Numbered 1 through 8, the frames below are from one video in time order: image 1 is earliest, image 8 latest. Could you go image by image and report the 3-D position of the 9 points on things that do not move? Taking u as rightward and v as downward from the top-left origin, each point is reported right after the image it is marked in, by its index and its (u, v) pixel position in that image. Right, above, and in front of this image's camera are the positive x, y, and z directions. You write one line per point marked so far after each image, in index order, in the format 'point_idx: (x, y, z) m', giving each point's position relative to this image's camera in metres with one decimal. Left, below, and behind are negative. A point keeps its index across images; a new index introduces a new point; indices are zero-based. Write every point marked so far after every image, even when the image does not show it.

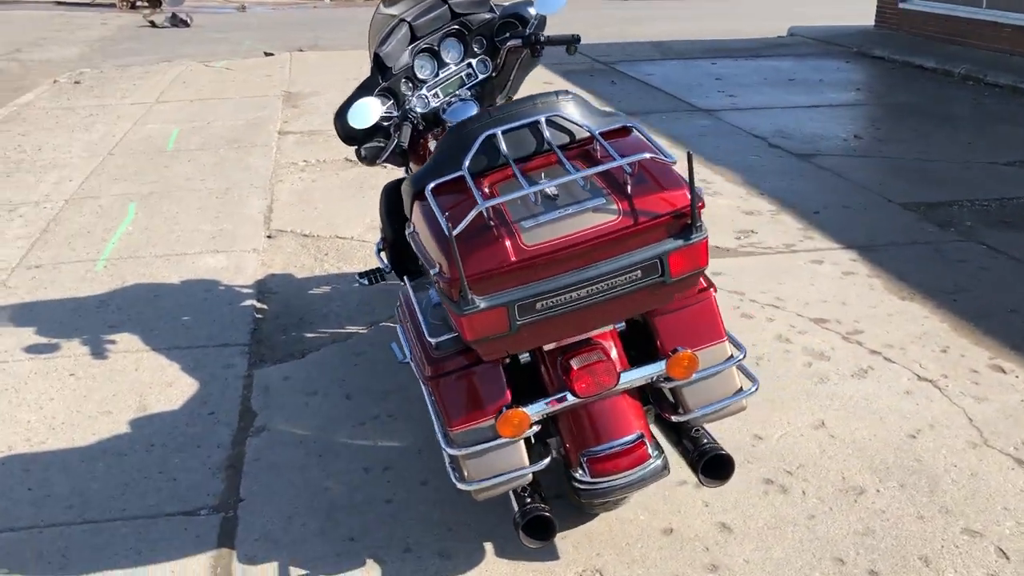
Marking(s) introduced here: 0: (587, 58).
0: (+1.2, +3.6, +14.6) m
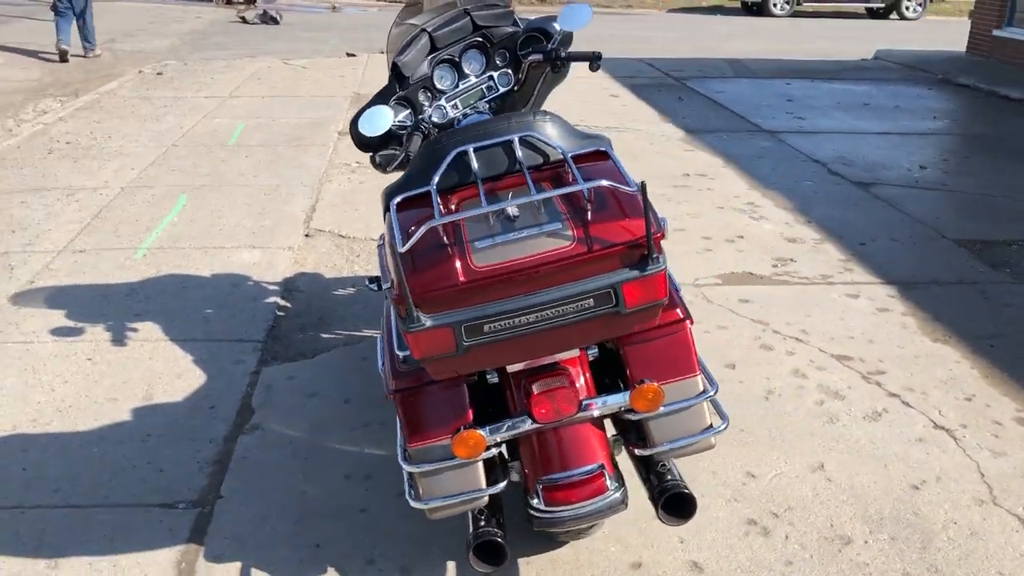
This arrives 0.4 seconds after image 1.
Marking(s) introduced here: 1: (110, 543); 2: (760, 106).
0: (+2.3, +3.3, +14.4) m
1: (-1.4, -0.9, +3.2) m
2: (+3.1, +2.3, +11.9) m
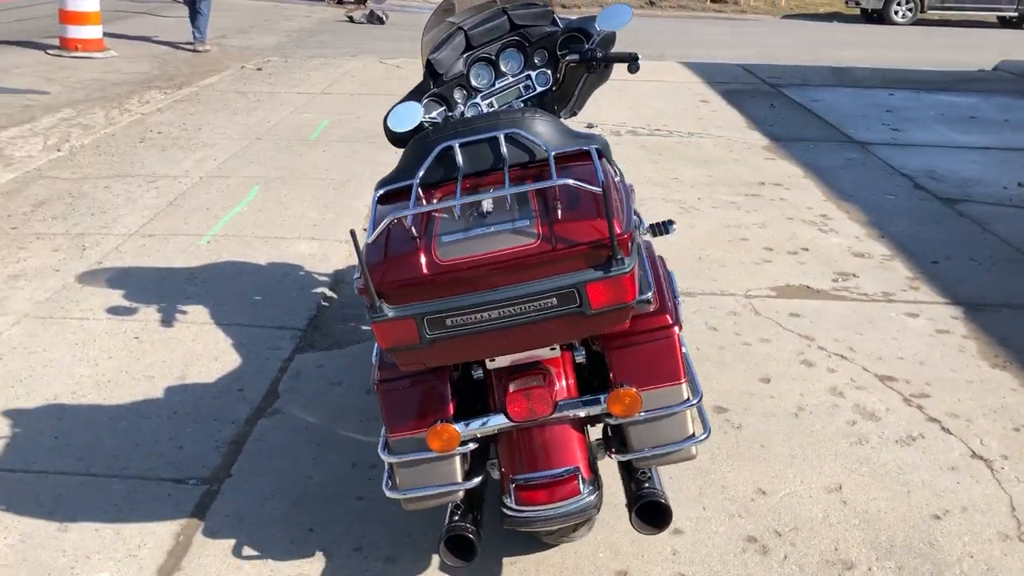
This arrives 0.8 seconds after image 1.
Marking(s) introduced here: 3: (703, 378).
0: (+3.6, +3.1, +14.1) m
1: (-1.4, -0.8, +3.4) m
2: (+4.1, +2.1, +11.5) m
3: (+0.9, -0.4, +4.5) m
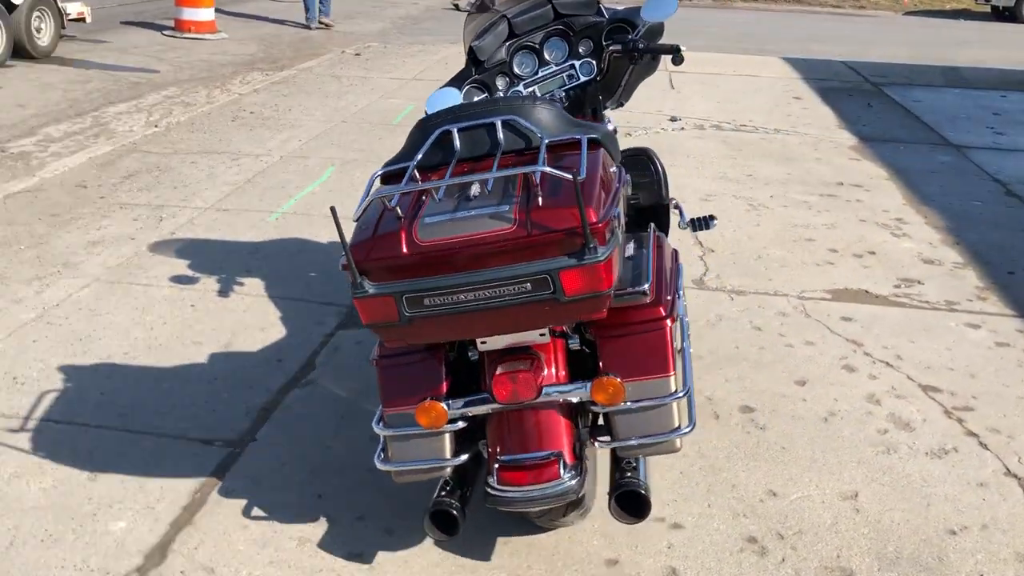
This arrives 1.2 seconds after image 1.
0: (+5.0, +3.1, +13.7) m
1: (-1.4, -0.7, +3.6) m
2: (+5.1, +2.0, +11.0) m
3: (+1.1, -0.4, +4.5) m
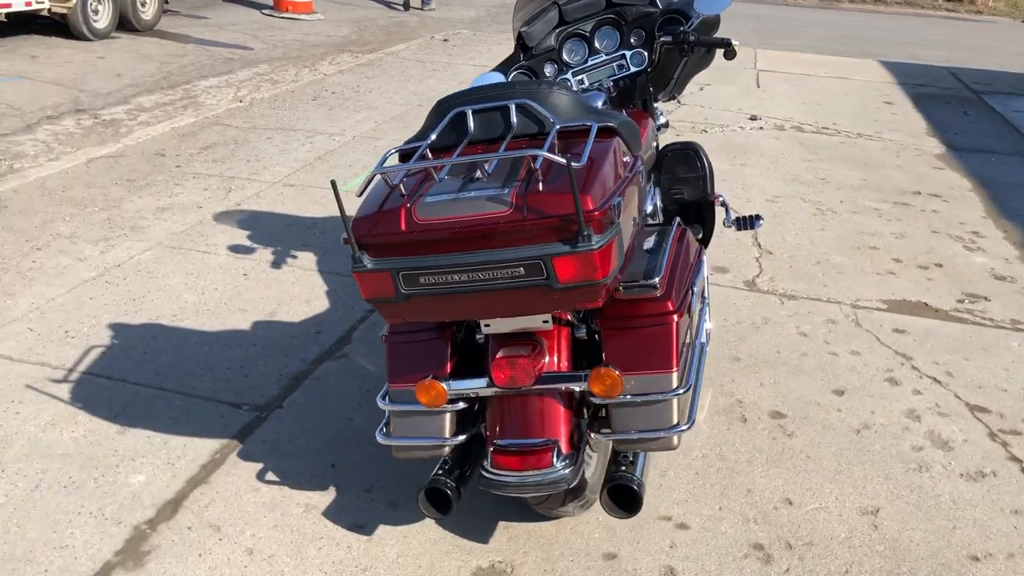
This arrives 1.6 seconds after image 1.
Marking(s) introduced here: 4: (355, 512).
0: (+6.2, +2.8, +13.1) m
1: (-1.3, -0.5, +3.7) m
2: (+6.0, +1.7, +10.4) m
3: (+1.2, -0.4, +4.3) m
4: (-0.5, -0.8, +3.2) m
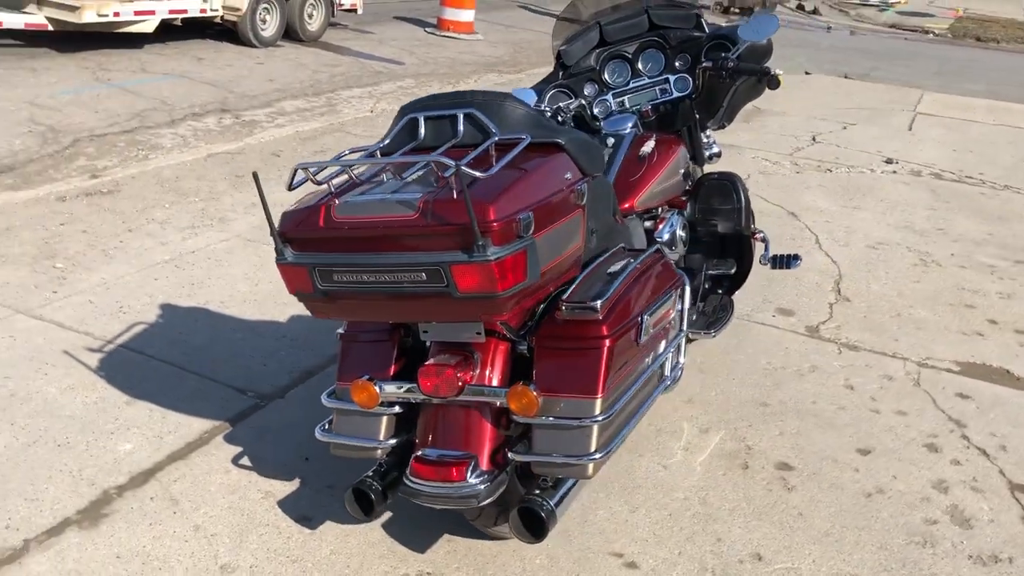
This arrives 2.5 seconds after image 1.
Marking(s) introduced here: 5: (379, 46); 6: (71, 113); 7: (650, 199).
0: (+8.0, +1.9, +11.9) m
1: (-1.4, -0.5, +3.9) m
2: (+7.2, +0.9, +9.3) m
3: (+1.2, -0.6, +4.1) m
4: (-0.7, -0.8, +3.3) m
5: (-2.0, +3.7, +14.6) m
6: (-4.1, +1.6, +8.8) m
7: (+0.6, +0.4, +3.9) m
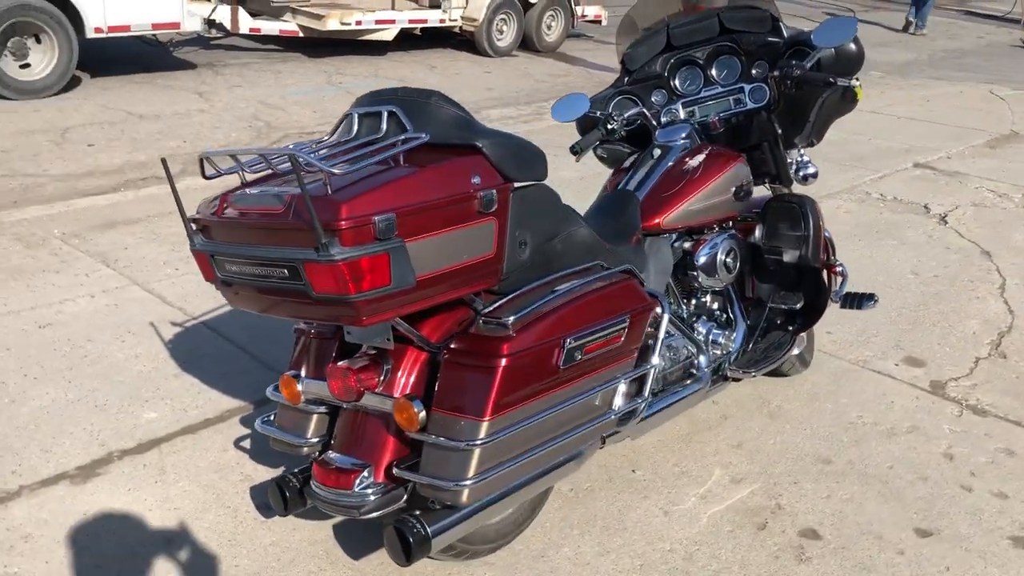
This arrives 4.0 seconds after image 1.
0: (+10.2, +0.9, +9.0) m
1: (-1.3, -0.4, +4.1) m
2: (+8.6, 0.0, +6.7) m
3: (+1.2, -0.8, +3.5) m
4: (-0.8, -0.7, +3.3) m
5: (+1.6, +3.5, +14.5) m
6: (-2.2, +1.8, +9.6) m
7: (+0.7, +0.3, +3.5) m
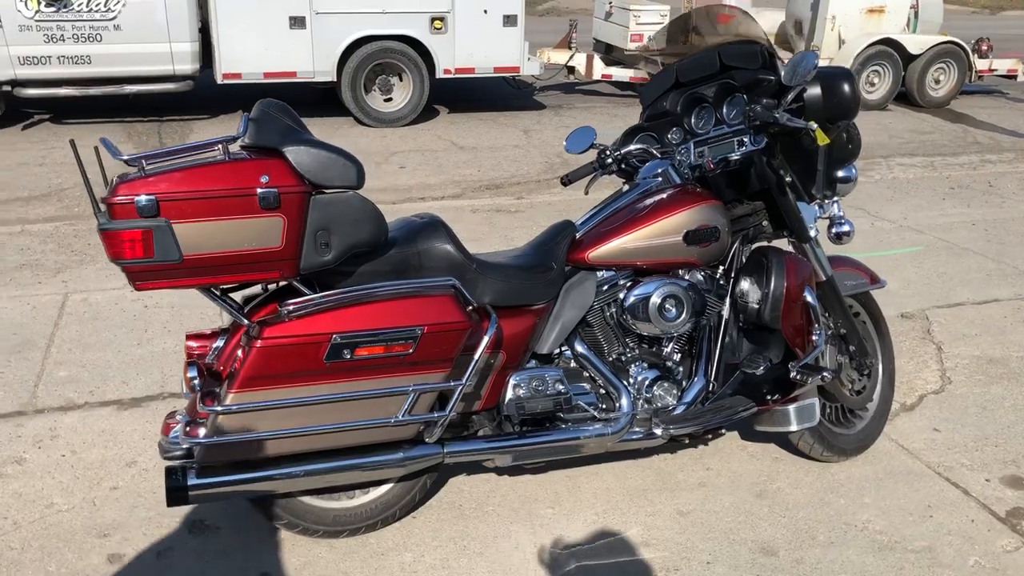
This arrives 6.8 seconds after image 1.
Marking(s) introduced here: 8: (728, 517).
0: (+11.4, -0.9, +3.8) m
1: (-1.1, -0.3, +4.8) m
2: (+8.8, -1.4, +2.5) m
3: (+0.8, -1.0, +3.1) m
4: (-1.1, -0.7, +3.9) m
5: (+6.8, +2.3, +12.7) m
6: (+0.9, +1.5, +10.2) m
7: (+0.4, +0.1, +3.4) m
8: (+0.8, -0.8, +3.5) m
